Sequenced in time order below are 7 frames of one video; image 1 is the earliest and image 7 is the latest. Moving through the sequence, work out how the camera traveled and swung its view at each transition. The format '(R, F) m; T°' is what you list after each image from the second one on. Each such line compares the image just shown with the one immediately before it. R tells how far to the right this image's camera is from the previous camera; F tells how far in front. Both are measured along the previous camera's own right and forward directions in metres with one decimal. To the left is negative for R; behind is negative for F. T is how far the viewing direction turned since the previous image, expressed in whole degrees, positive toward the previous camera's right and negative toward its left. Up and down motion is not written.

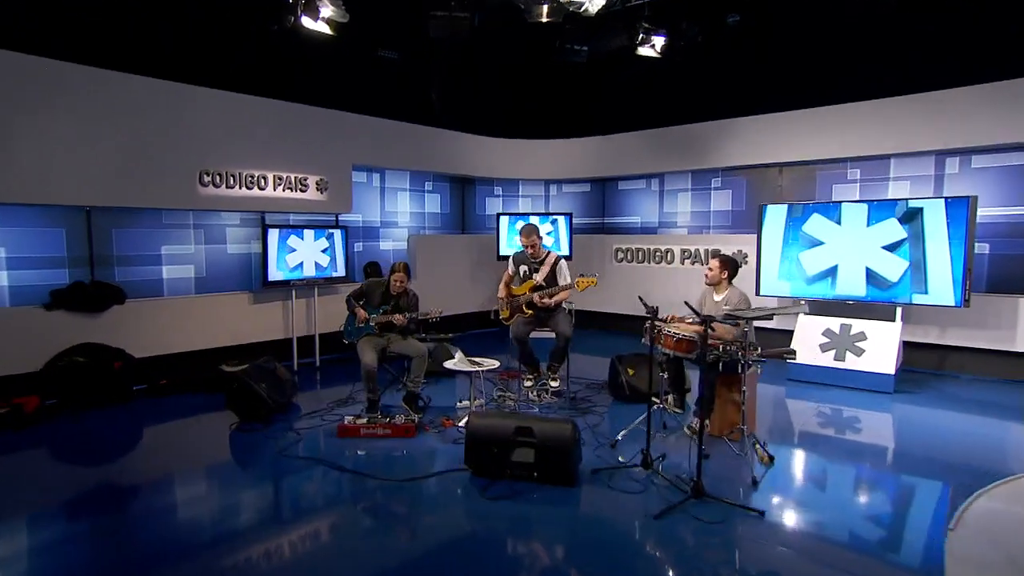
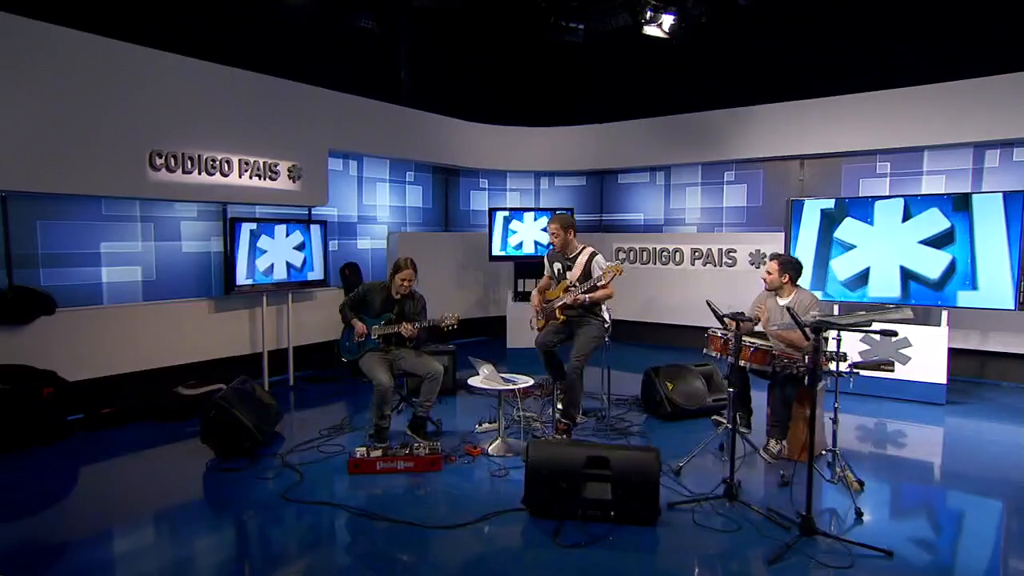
(-0.9, +0.9) m; +8°
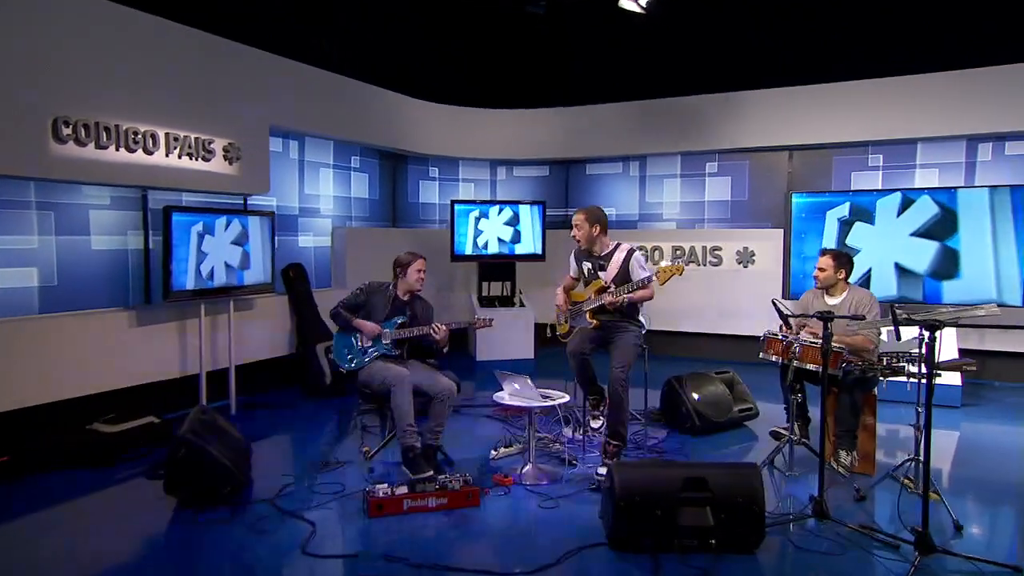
(-0.9, +0.9) m; +11°
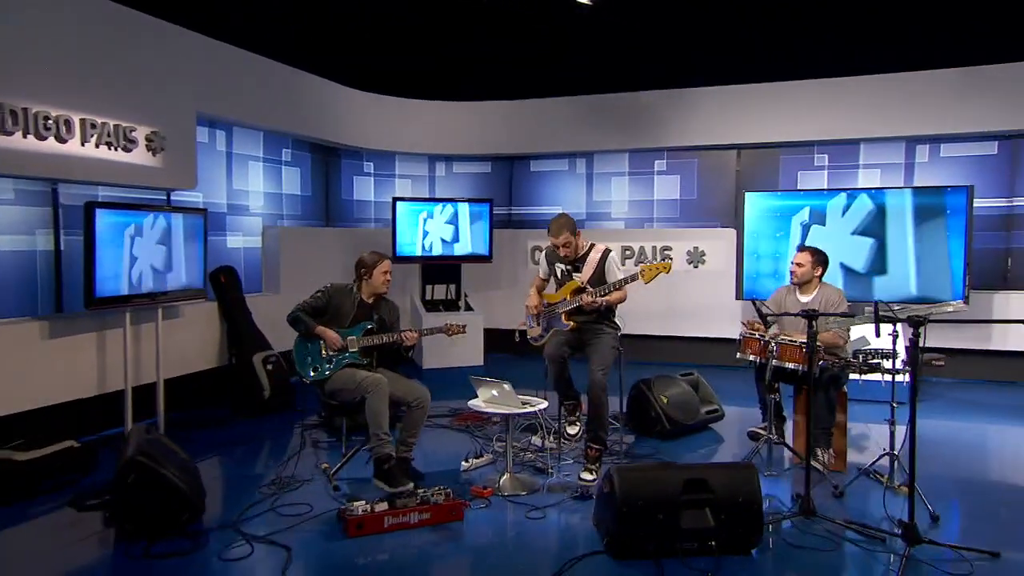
(-0.3, +0.3) m; +7°
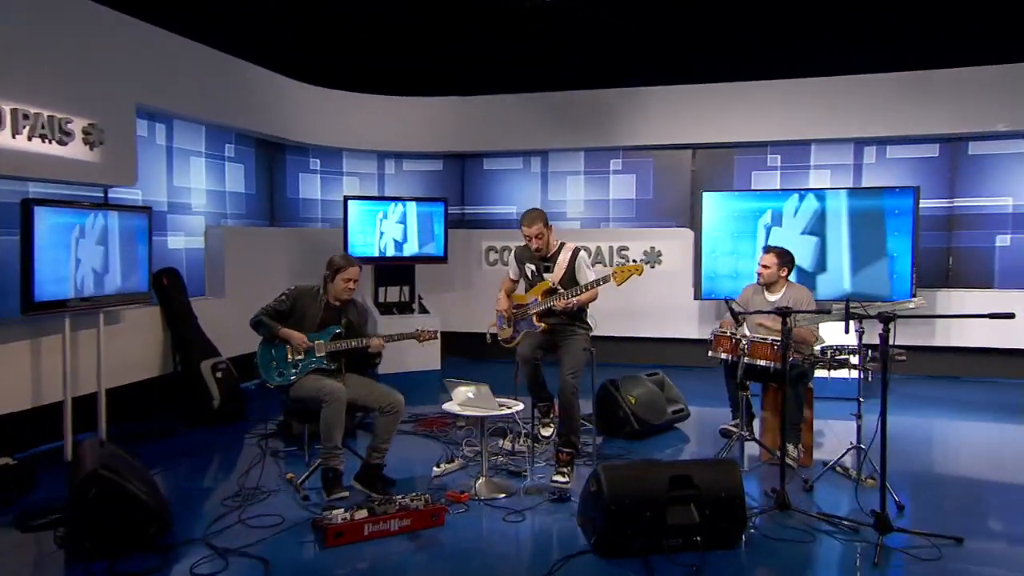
(-0.2, +0.2) m; +5°
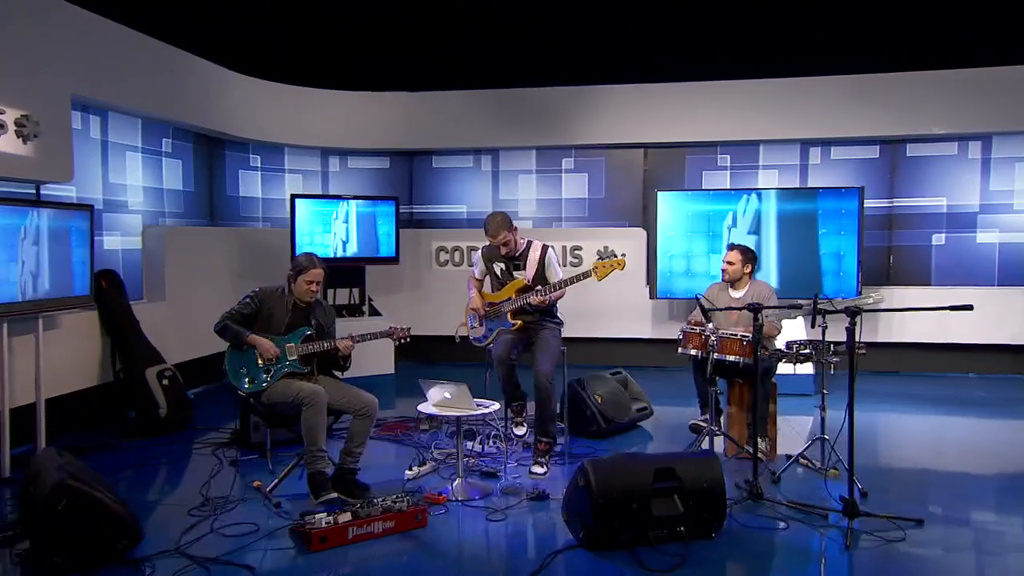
(-0.2, +0.1) m; +6°
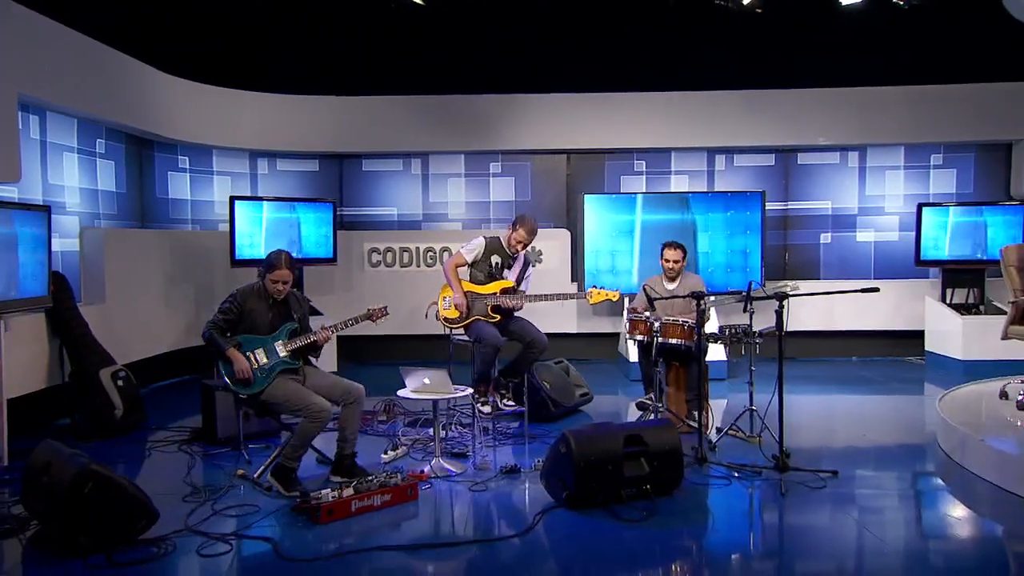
(-0.4, -0.3) m; +9°
